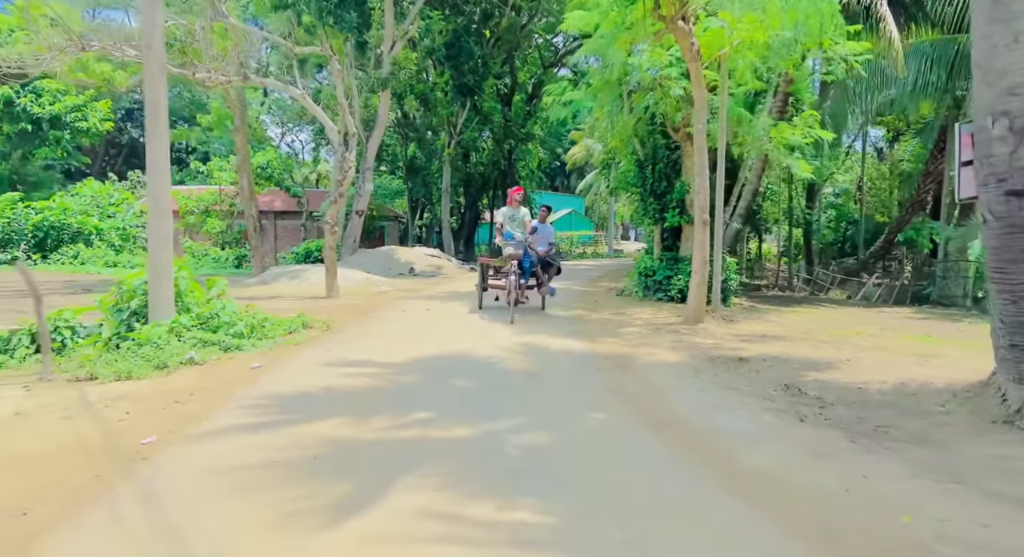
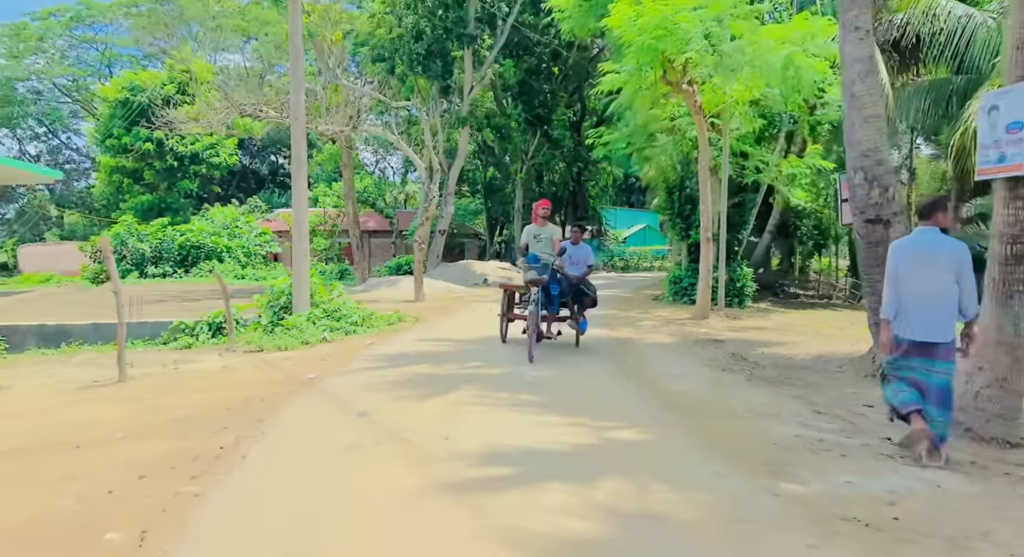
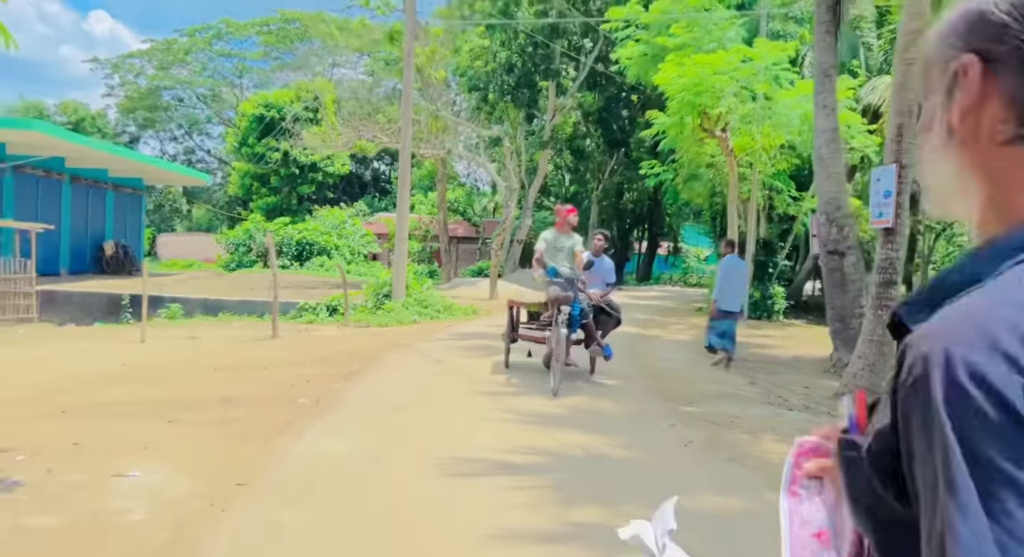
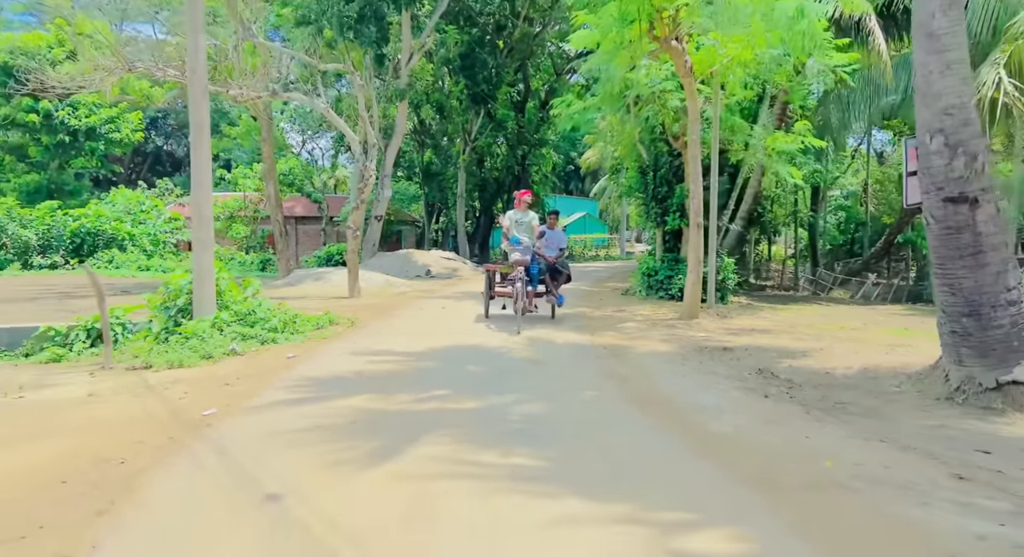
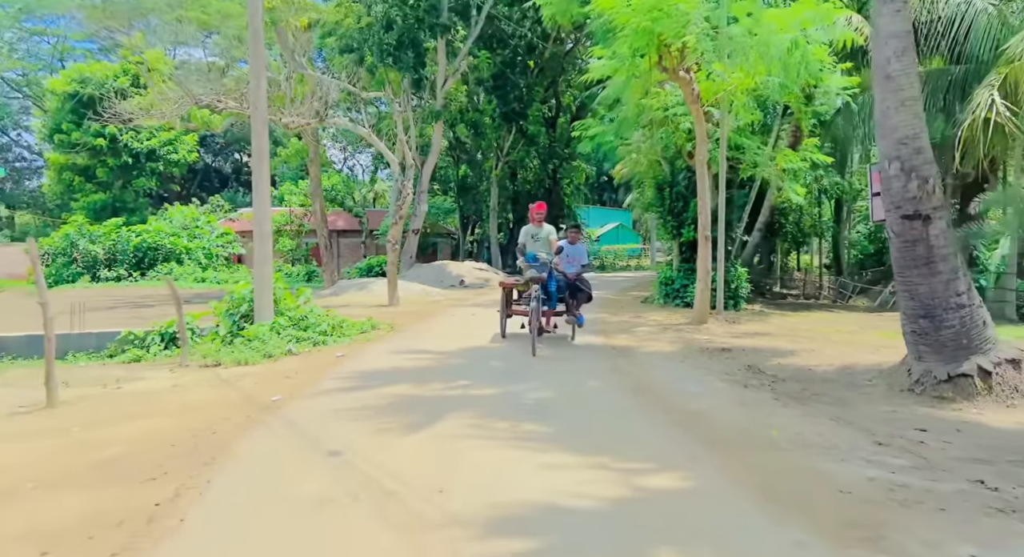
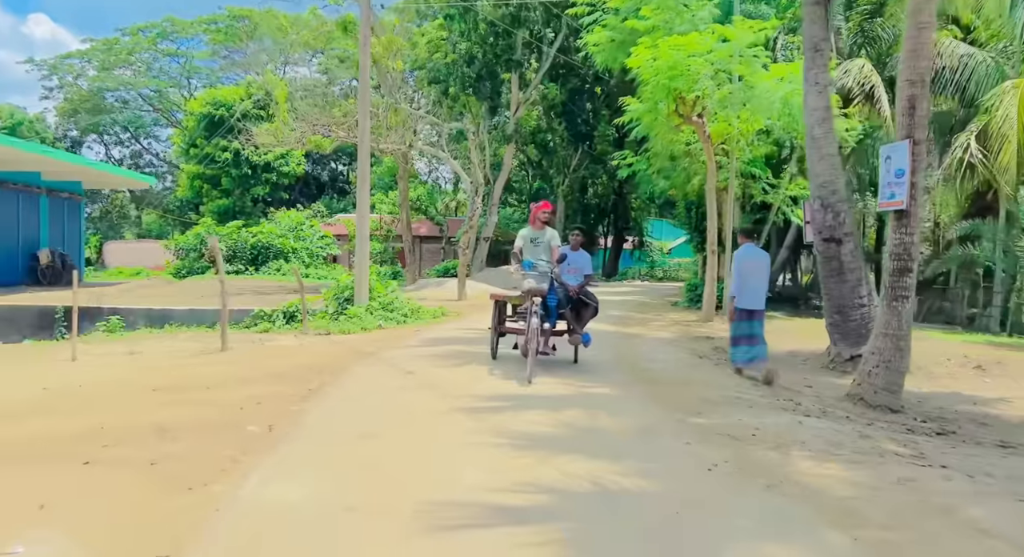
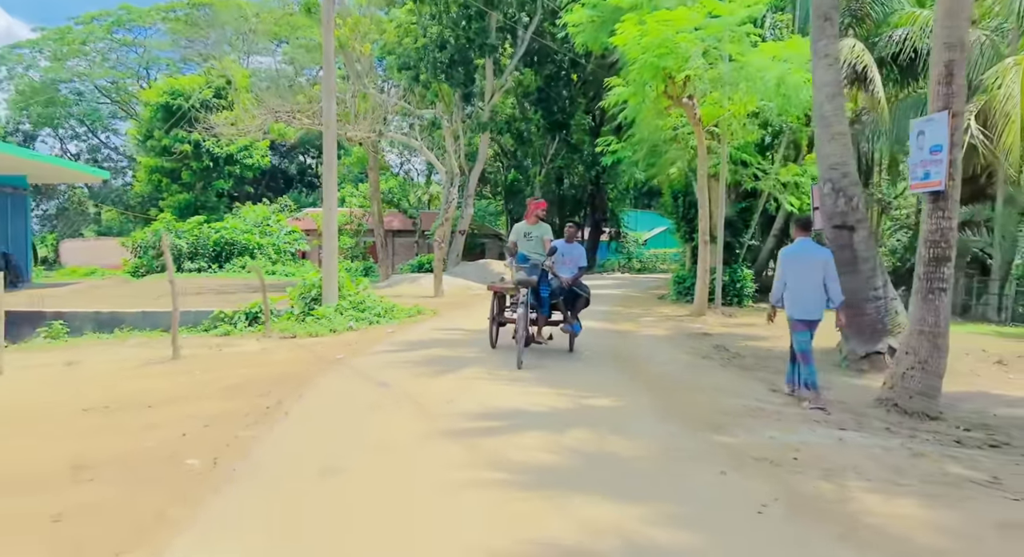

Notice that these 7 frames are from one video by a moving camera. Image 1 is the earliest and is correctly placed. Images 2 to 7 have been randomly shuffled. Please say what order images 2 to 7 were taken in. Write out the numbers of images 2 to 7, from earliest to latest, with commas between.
4, 5, 2, 7, 6, 3
